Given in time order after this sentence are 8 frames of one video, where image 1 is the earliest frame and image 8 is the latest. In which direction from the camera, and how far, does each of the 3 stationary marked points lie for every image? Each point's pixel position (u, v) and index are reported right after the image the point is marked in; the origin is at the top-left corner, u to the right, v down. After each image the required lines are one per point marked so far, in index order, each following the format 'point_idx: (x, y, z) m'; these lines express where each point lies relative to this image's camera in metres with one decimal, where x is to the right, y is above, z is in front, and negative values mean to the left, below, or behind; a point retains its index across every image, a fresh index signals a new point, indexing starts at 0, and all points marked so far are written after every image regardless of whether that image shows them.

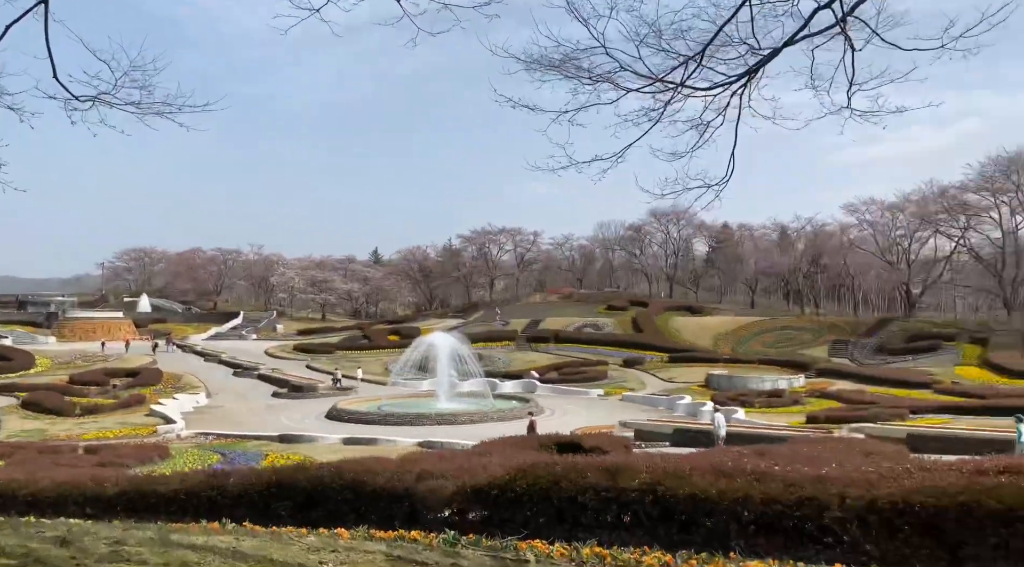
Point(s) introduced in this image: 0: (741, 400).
0: (+4.4, -2.3, +18.7) m
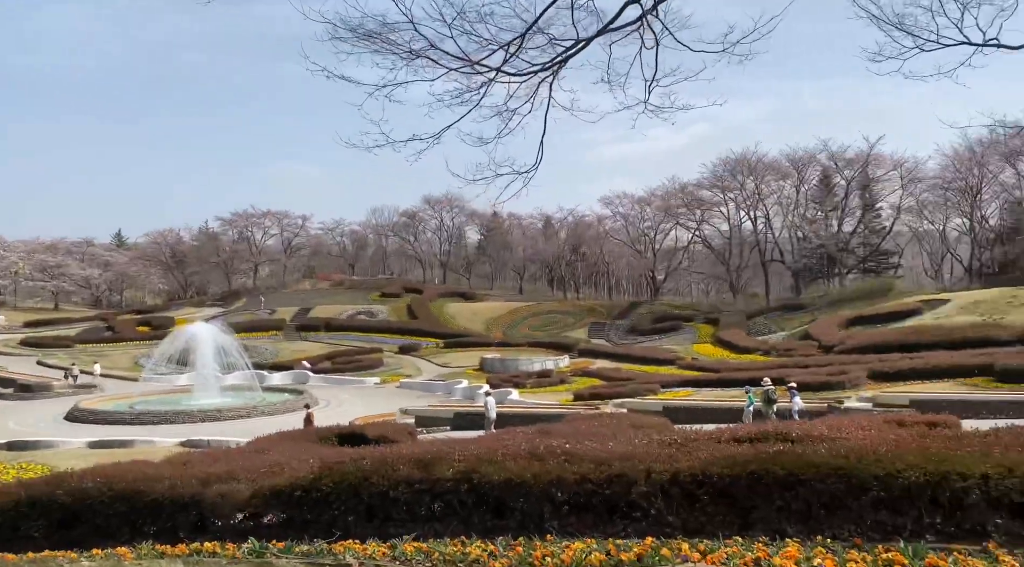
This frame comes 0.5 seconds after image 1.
0: (0.0, -2.1, +19.3) m
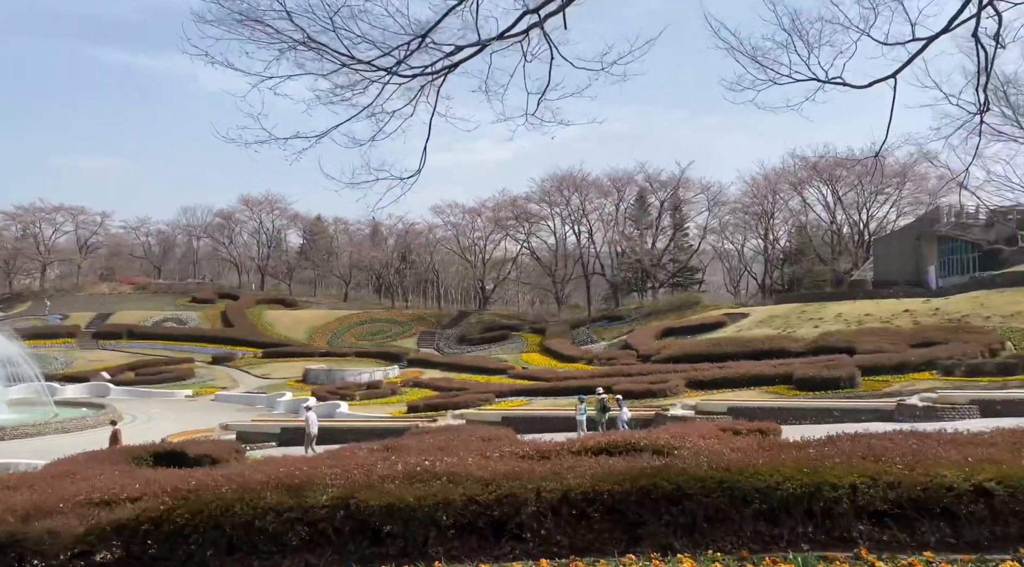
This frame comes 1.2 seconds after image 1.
0: (-3.4, -2.2, +18.8) m
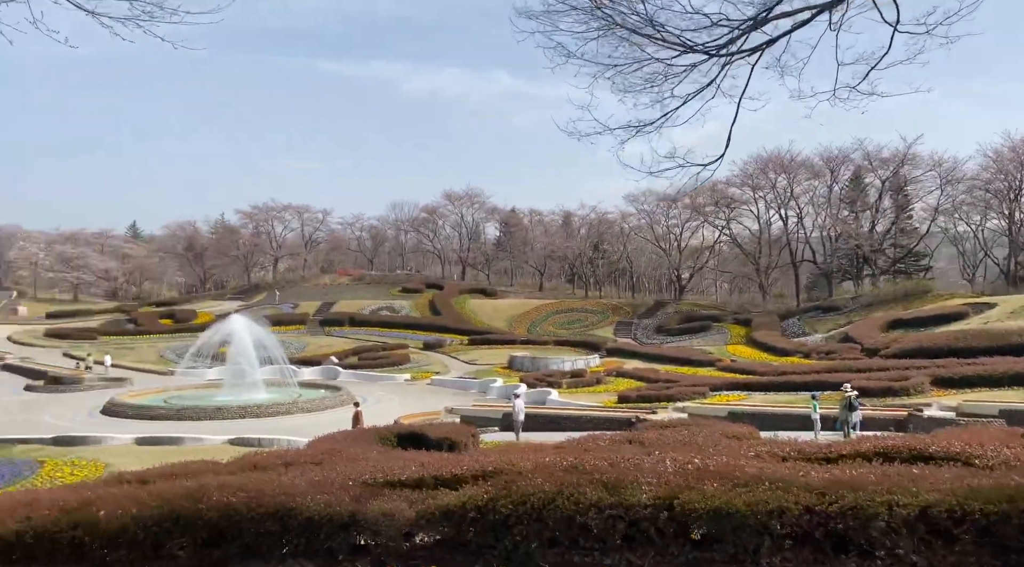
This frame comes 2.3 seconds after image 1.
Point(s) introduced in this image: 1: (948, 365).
0: (+0.6, -2.0, +19.0) m
1: (+5.8, -1.1, +12.8) m
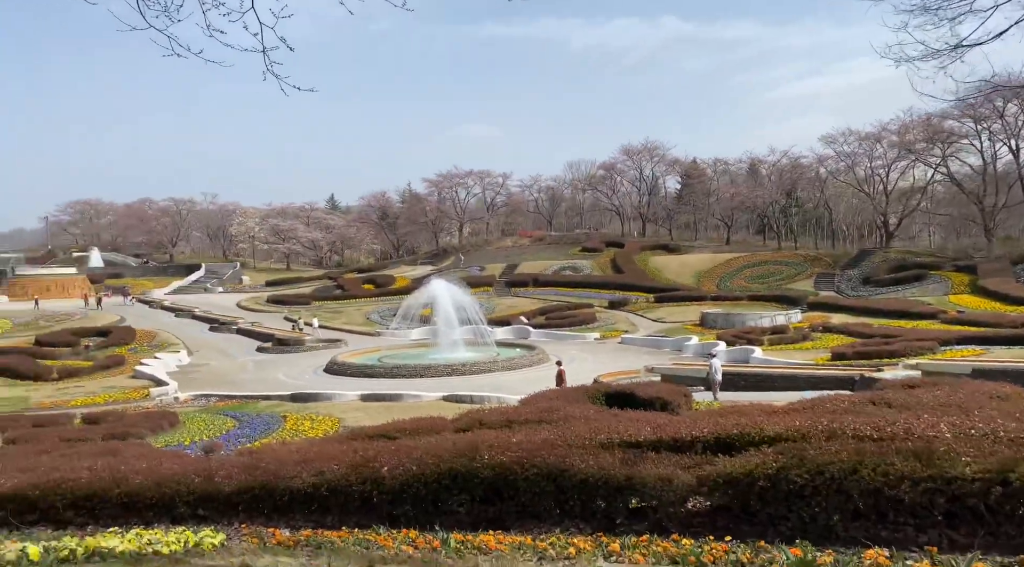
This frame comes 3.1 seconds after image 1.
0: (+4.5, -1.1, +18.4) m
1: (+8.5, -0.3, +11.3) m
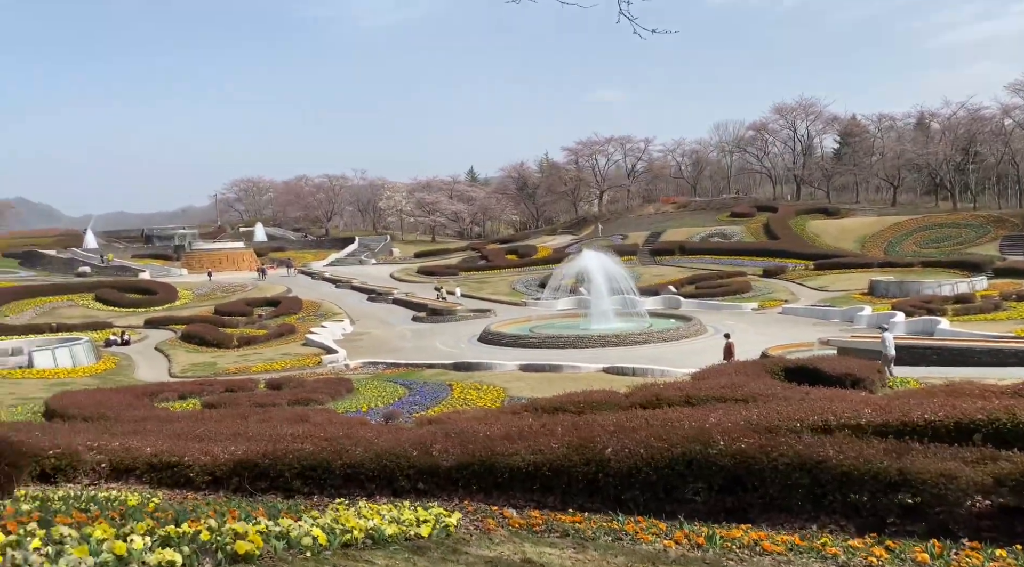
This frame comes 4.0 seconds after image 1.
0: (+7.6, -0.5, +17.3) m
1: (+10.5, +0.1, +9.7) m
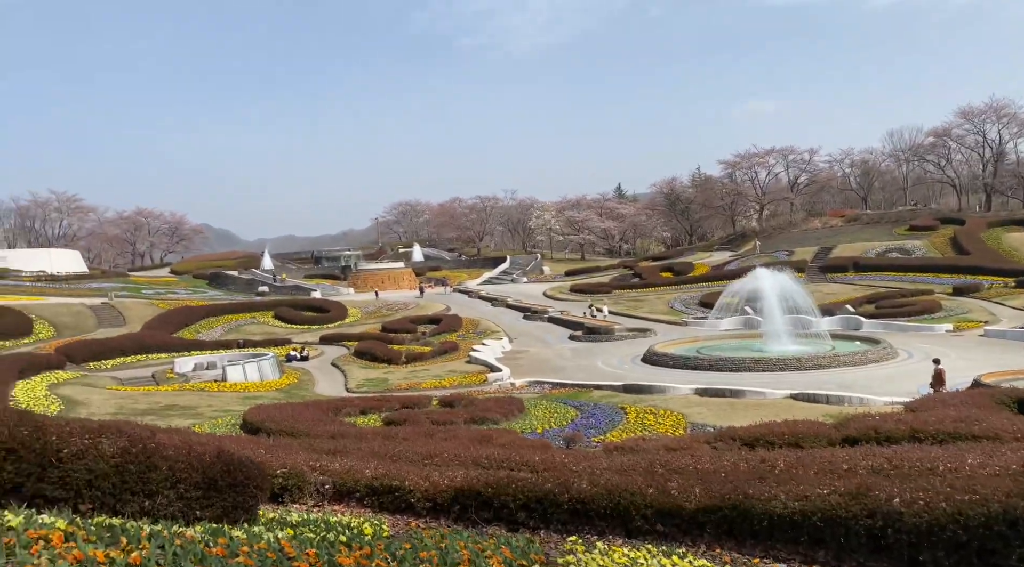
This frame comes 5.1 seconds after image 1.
0: (+10.8, -0.8, +15.4) m
1: (+12.4, -0.1, +7.5) m
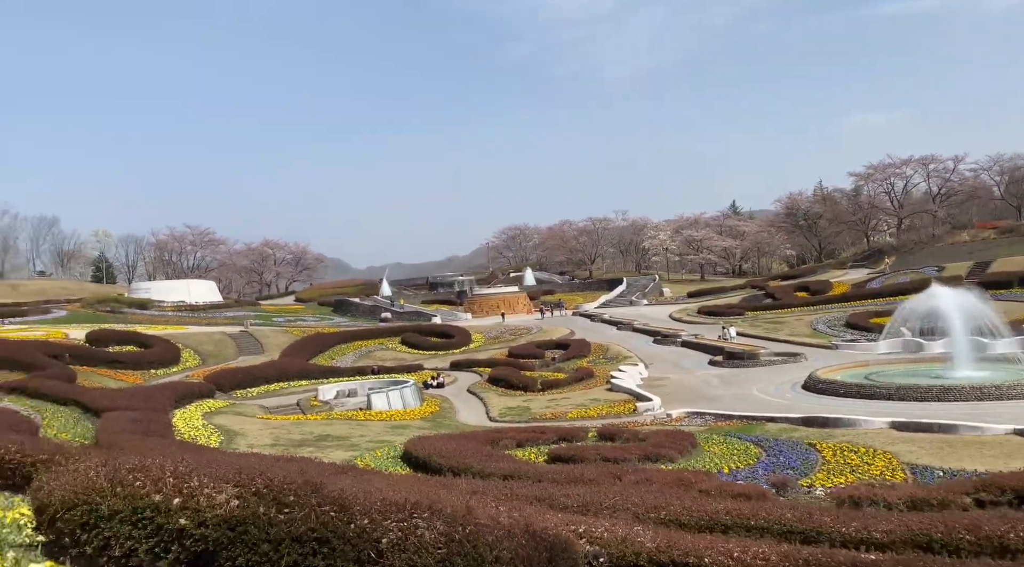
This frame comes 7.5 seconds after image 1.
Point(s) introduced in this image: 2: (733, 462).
0: (+13.8, -1.1, +12.9) m
1: (+14.5, -0.2, +4.8) m
2: (+4.6, -3.6, +19.2) m
